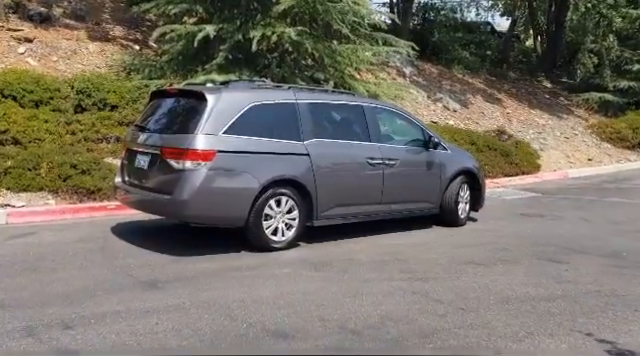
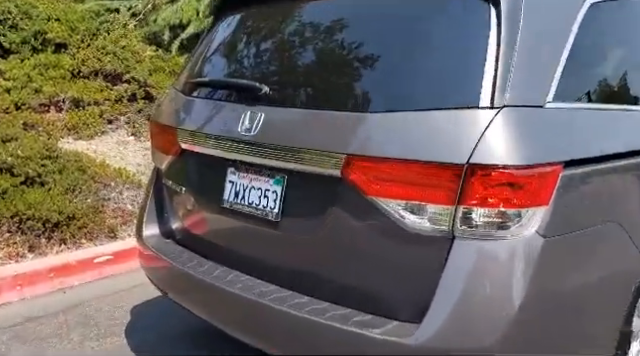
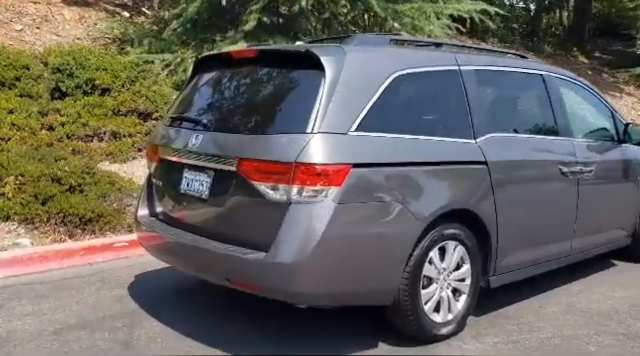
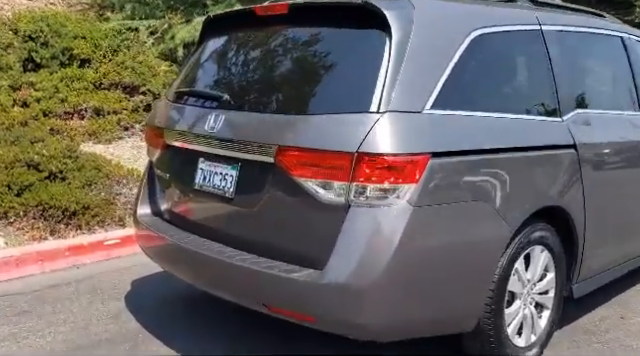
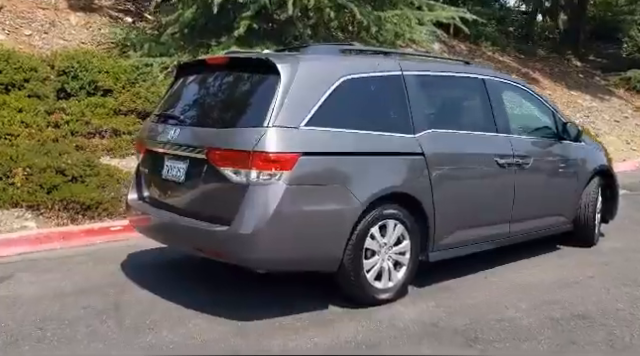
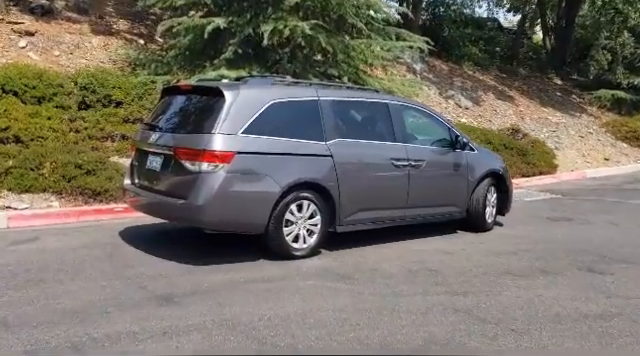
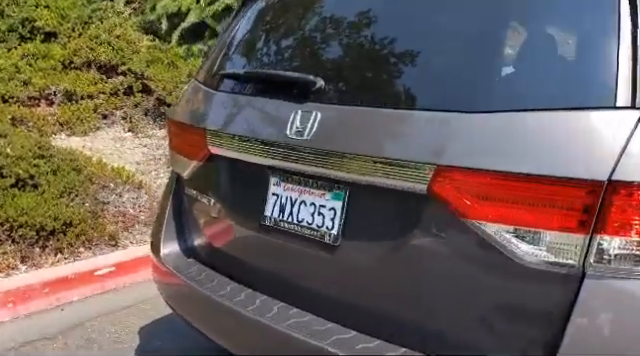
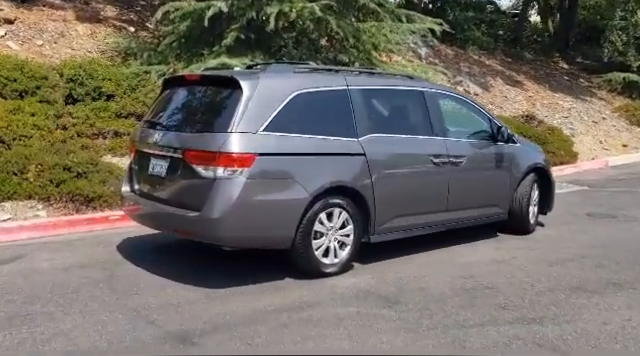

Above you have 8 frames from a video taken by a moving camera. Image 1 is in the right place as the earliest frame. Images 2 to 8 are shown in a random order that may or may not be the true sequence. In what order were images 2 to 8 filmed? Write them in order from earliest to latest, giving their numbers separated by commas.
6, 8, 5, 3, 4, 2, 7
